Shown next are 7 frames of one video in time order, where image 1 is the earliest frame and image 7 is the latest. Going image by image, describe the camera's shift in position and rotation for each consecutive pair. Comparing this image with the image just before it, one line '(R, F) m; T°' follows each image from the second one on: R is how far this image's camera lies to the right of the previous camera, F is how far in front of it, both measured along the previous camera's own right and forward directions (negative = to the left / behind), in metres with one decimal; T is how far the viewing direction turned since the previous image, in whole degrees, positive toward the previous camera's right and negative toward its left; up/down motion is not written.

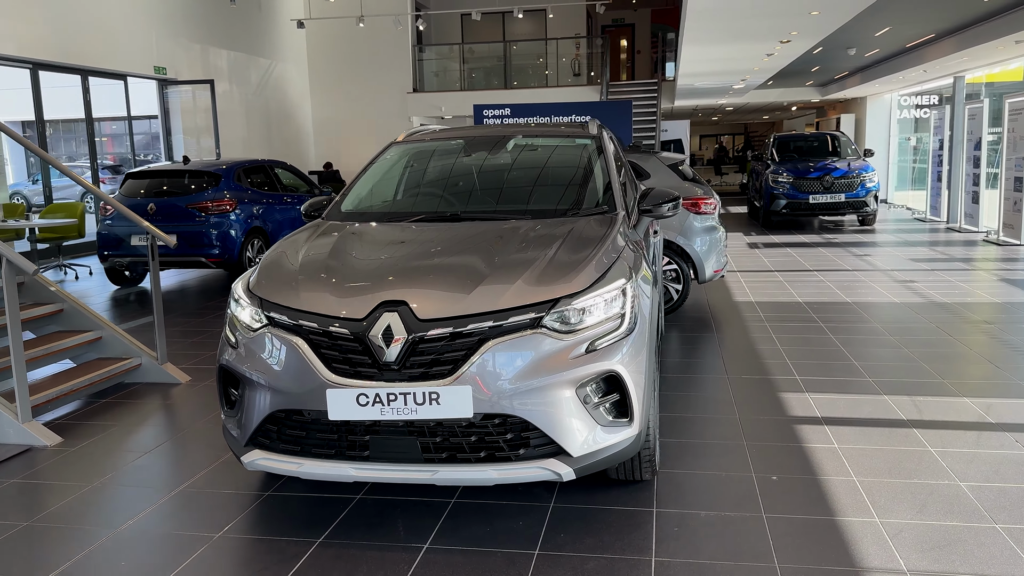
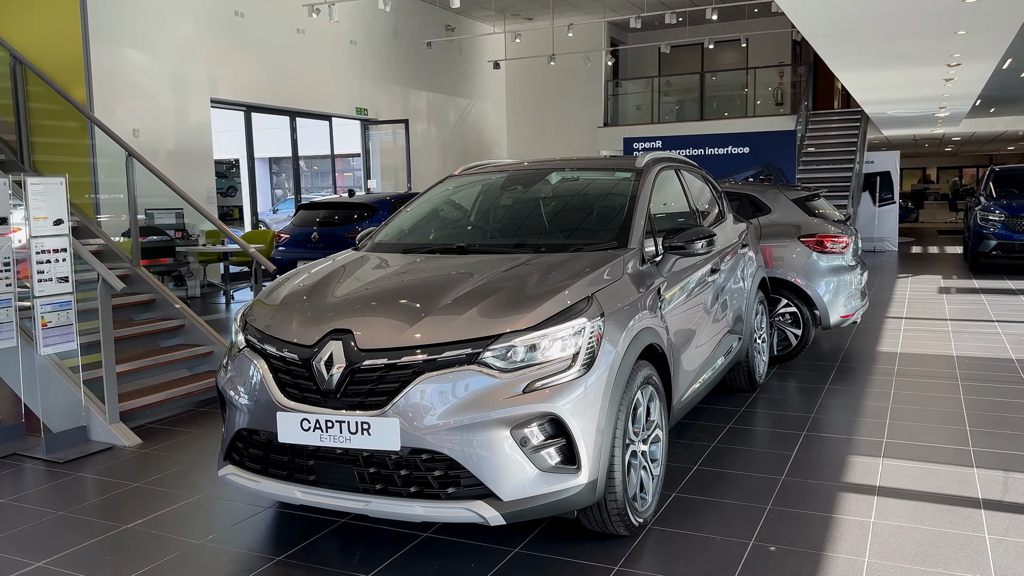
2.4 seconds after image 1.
(+0.8, +0.2) m; -15°
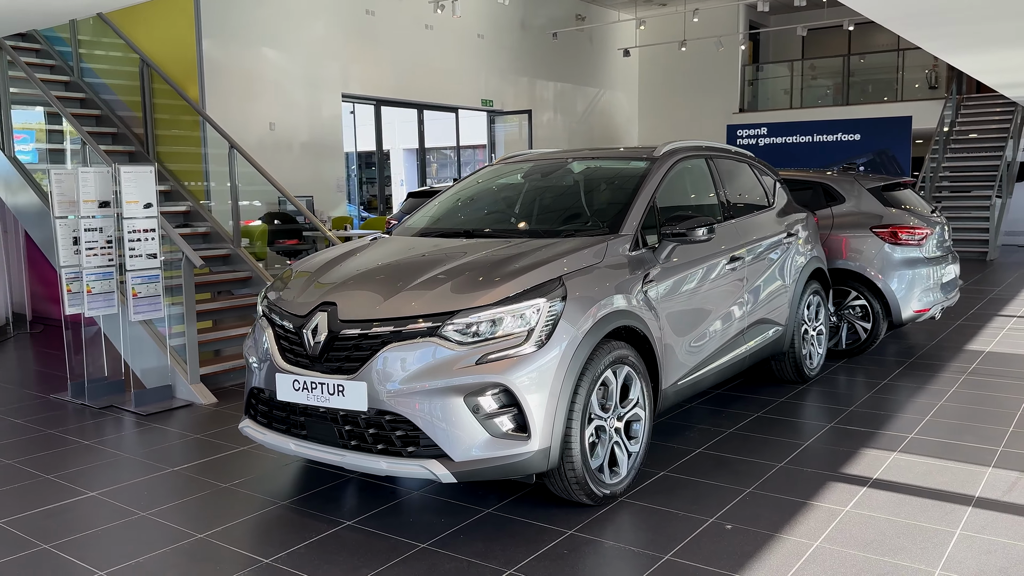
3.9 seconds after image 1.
(+0.6, -0.1) m; -10°
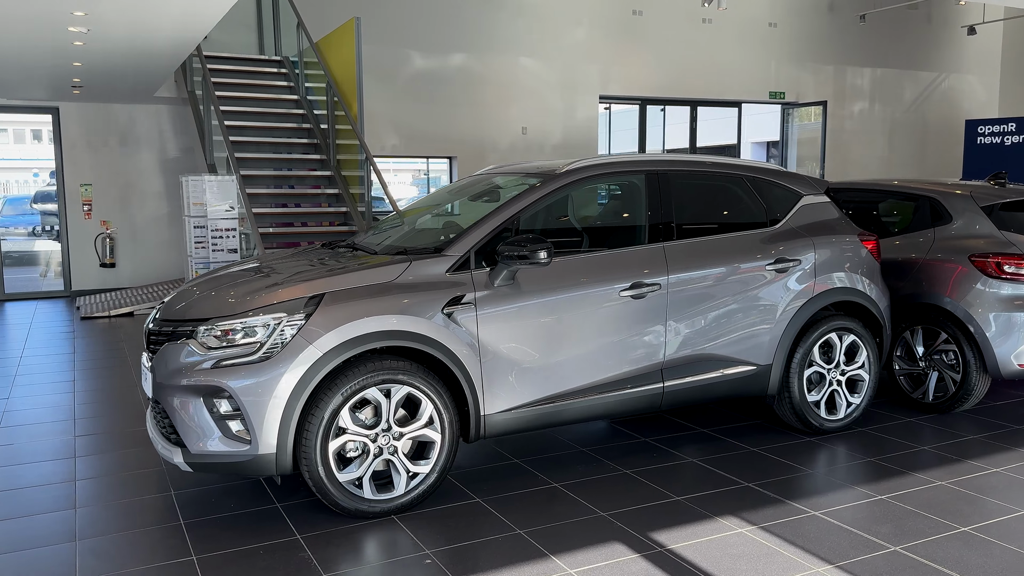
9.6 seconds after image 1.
(+2.0, +0.4) m; -27°
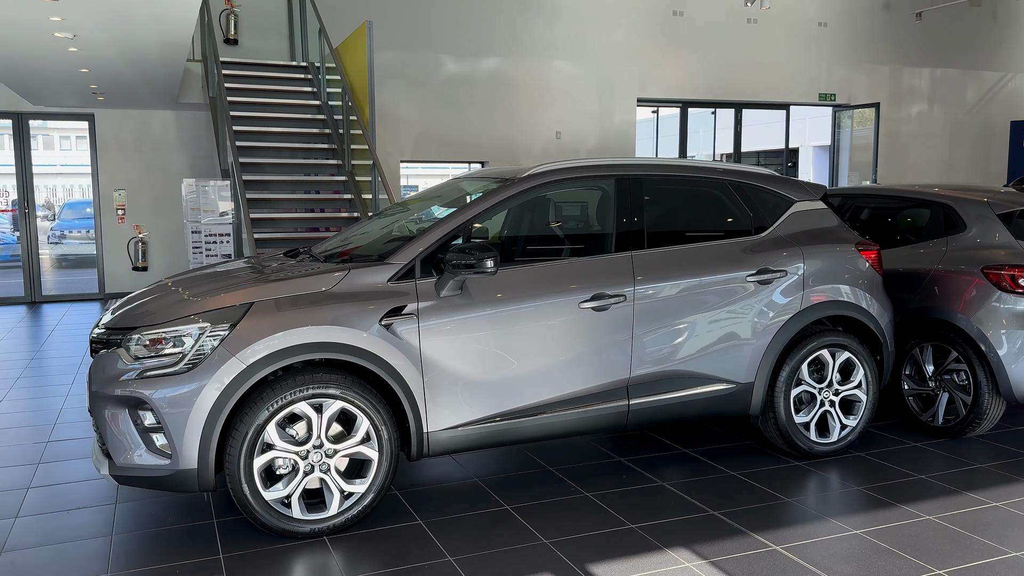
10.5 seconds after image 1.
(+0.4, +0.2) m; -4°
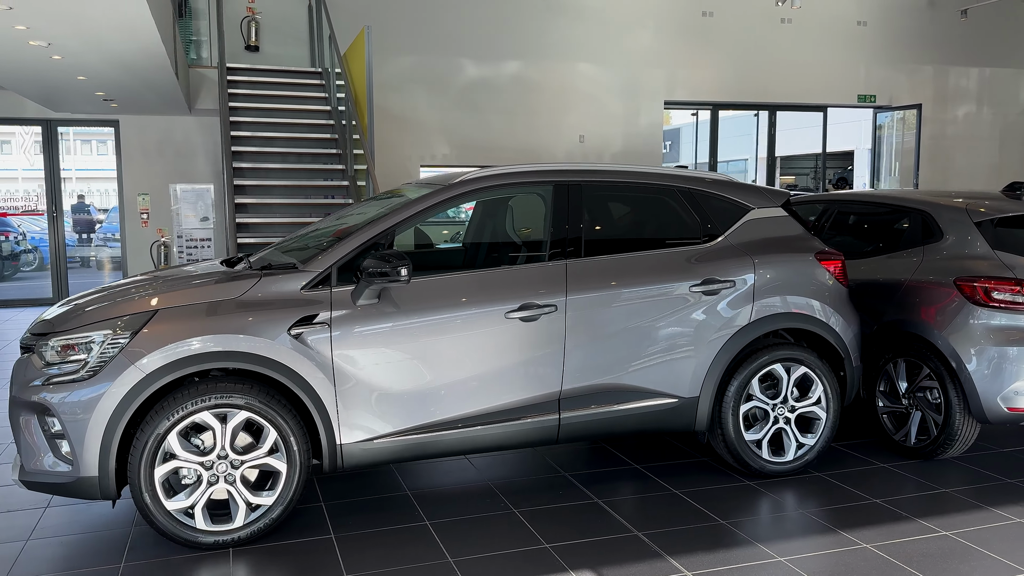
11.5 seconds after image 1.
(+0.5, +0.1) m; -4°
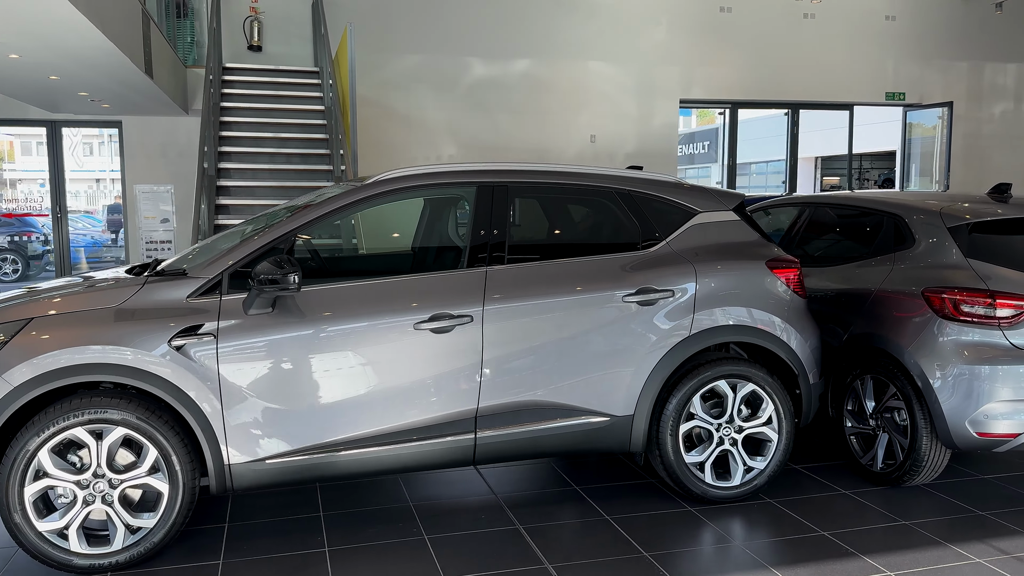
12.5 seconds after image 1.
(+0.4, +0.2) m; -3°
